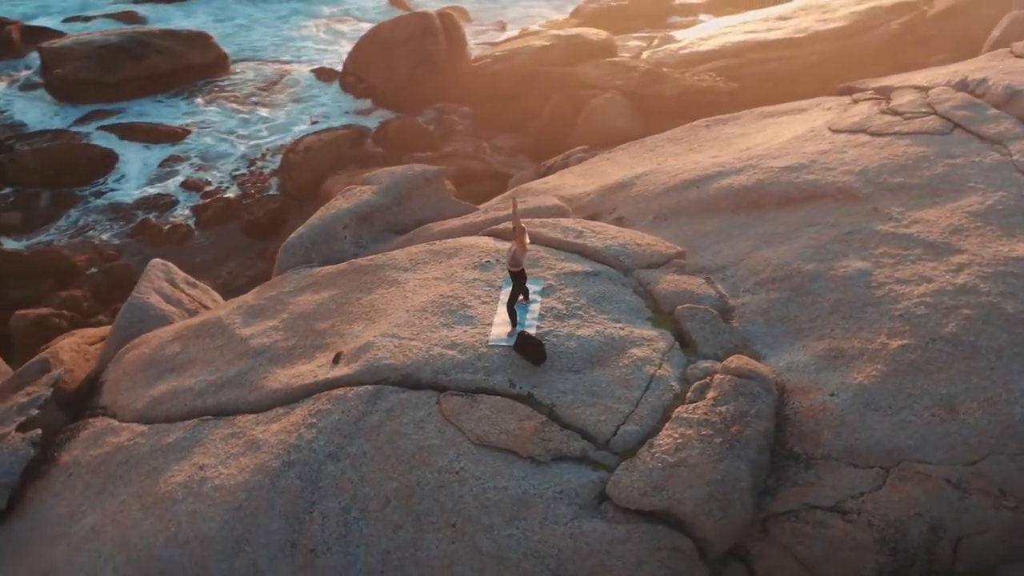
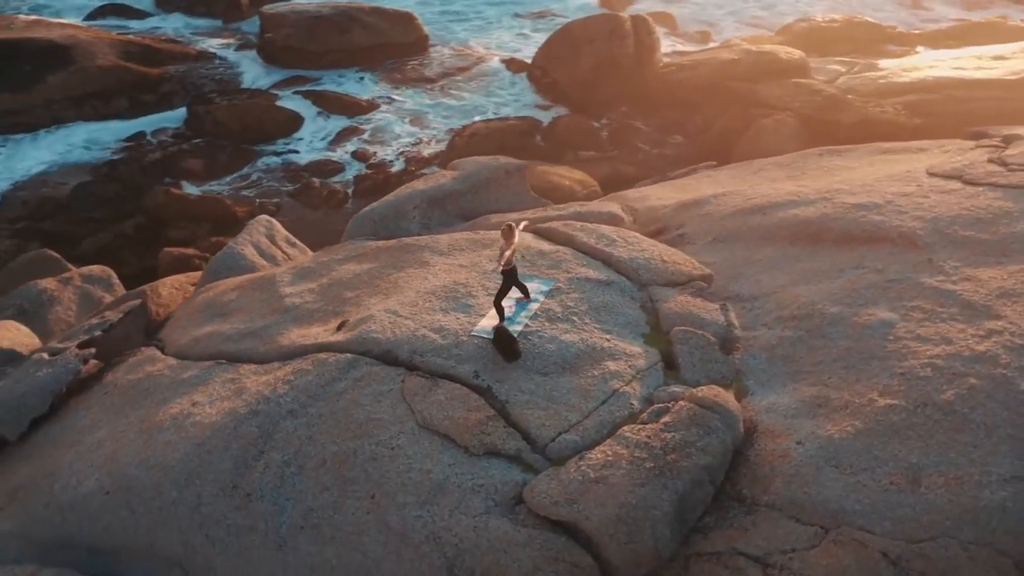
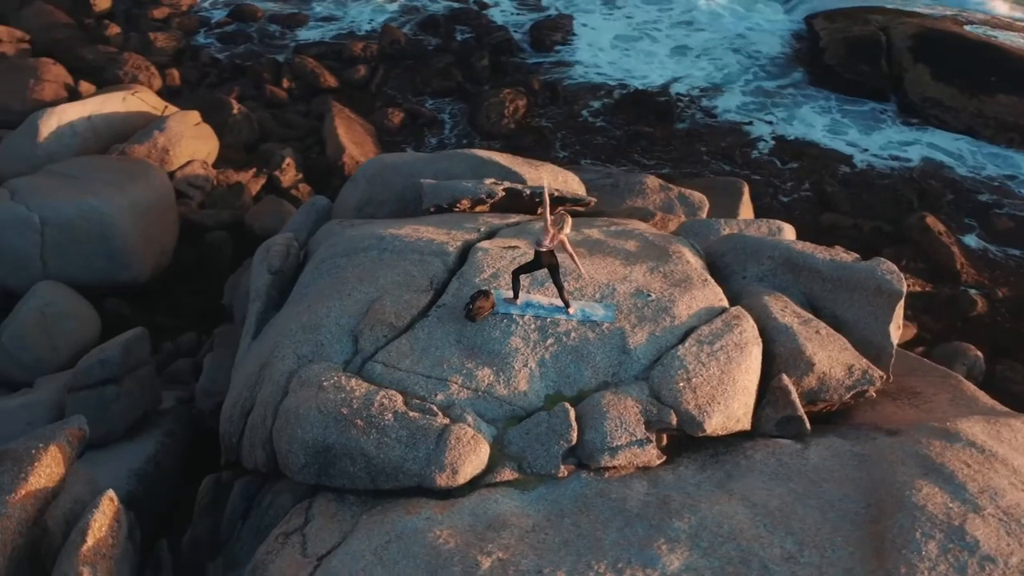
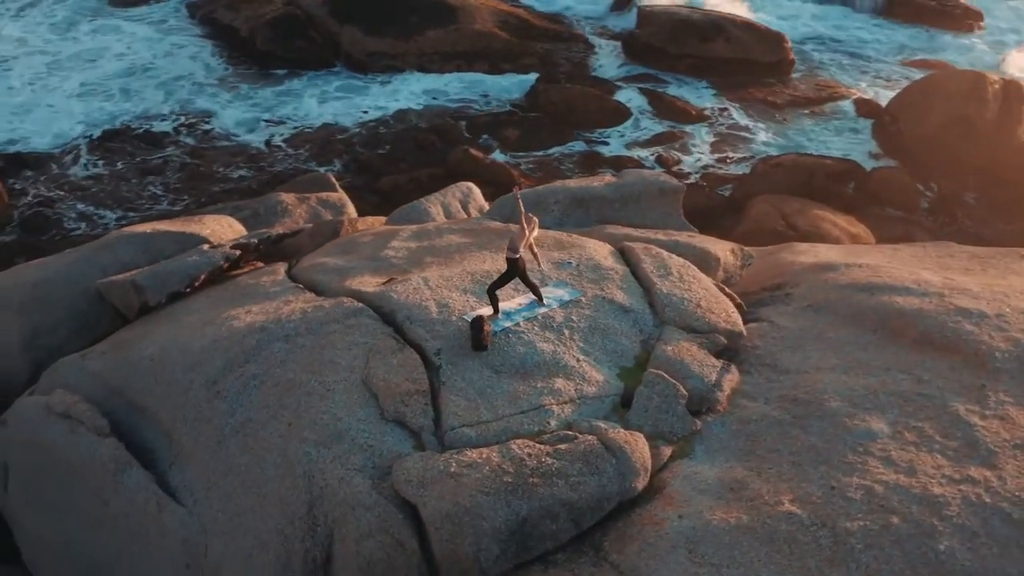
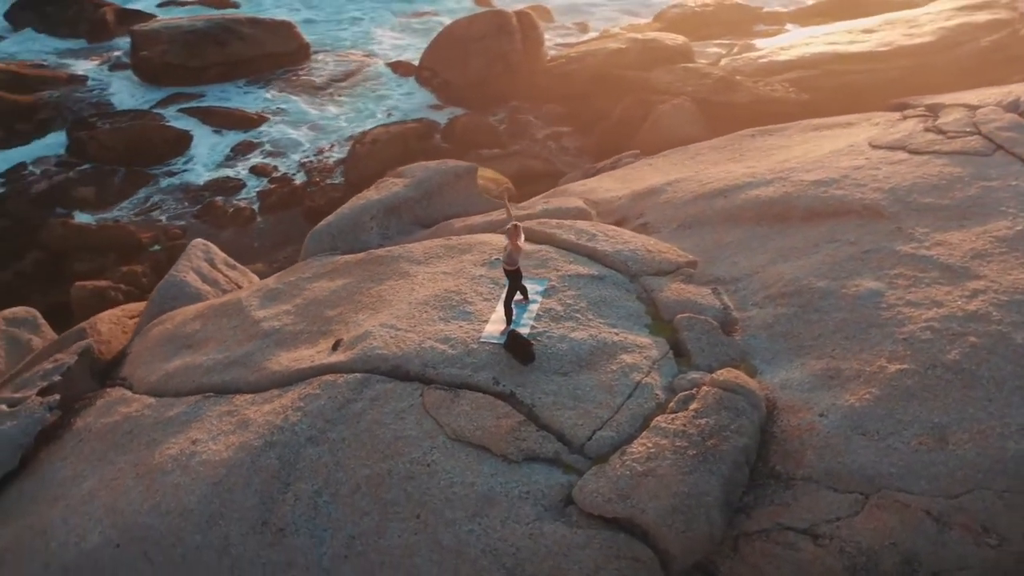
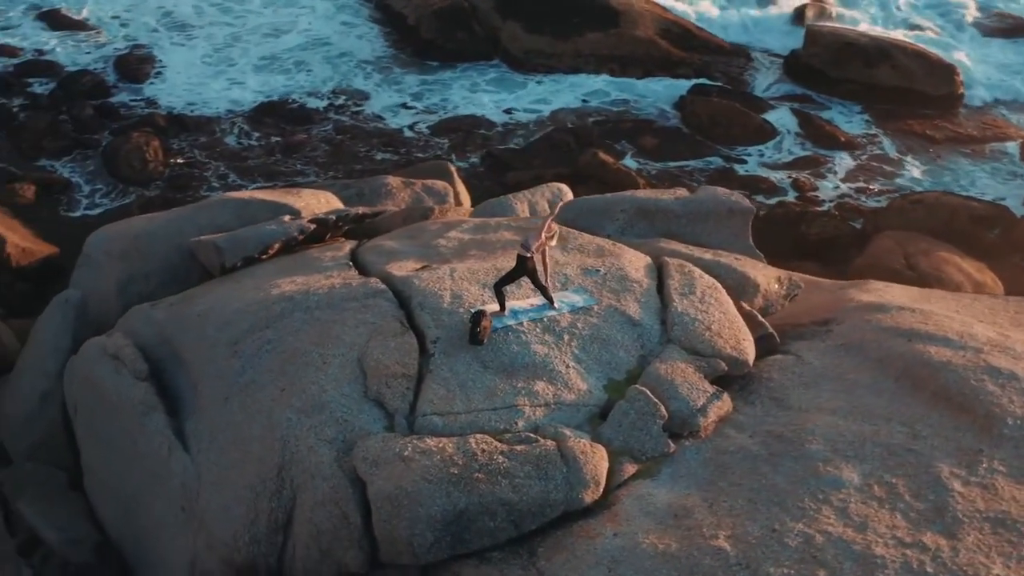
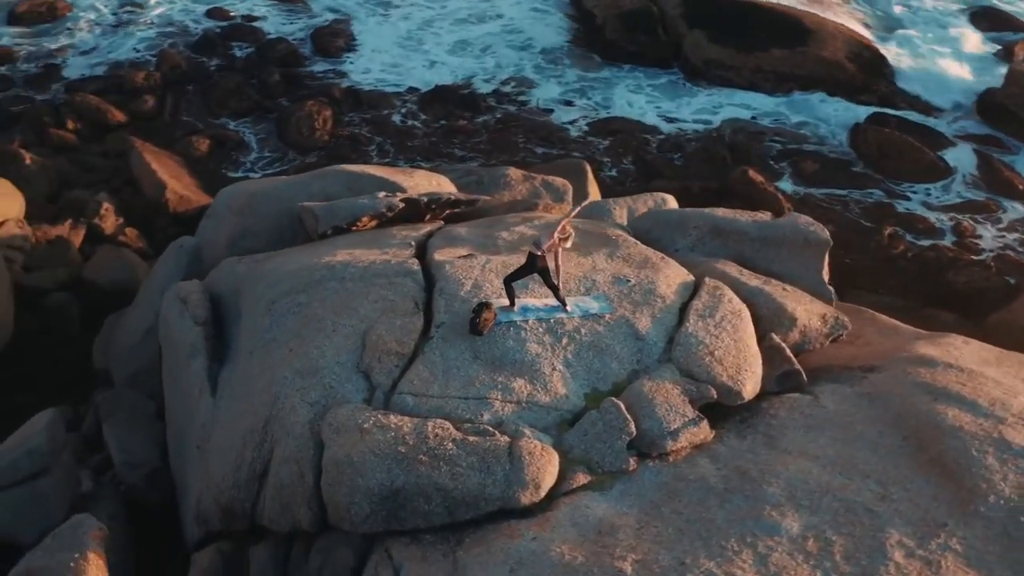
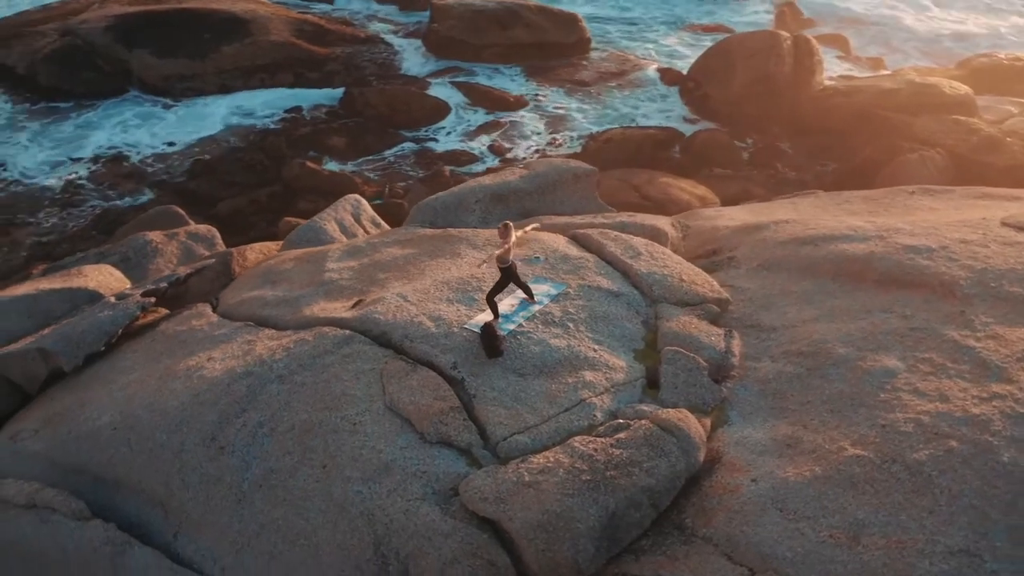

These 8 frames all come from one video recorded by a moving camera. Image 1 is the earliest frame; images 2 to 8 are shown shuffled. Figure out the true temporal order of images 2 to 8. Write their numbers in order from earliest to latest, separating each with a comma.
5, 2, 8, 4, 6, 7, 3
